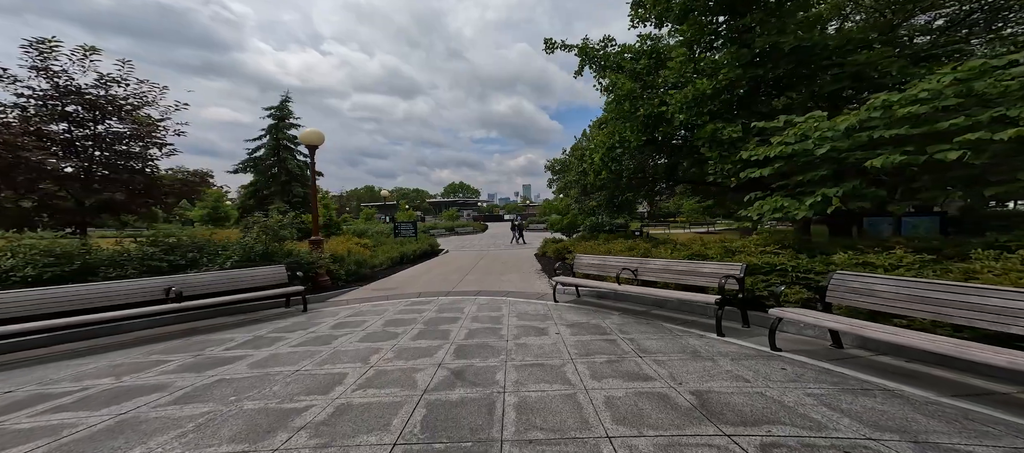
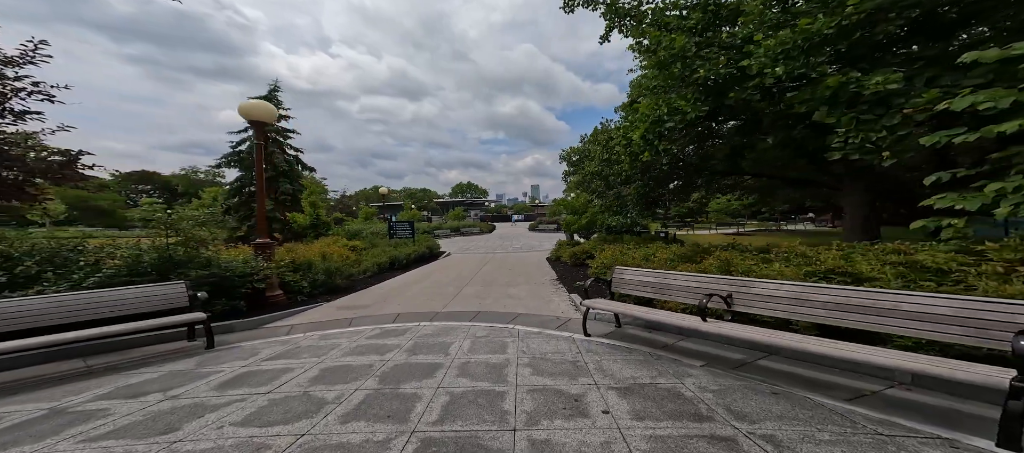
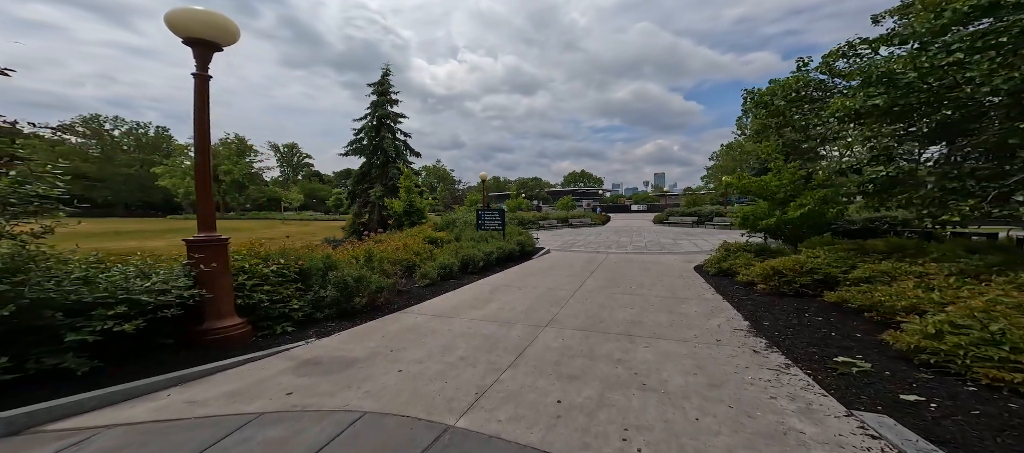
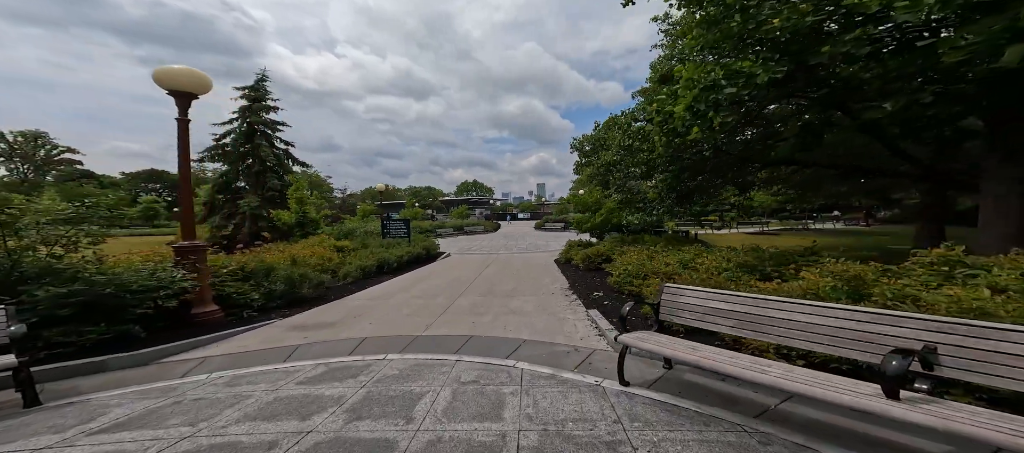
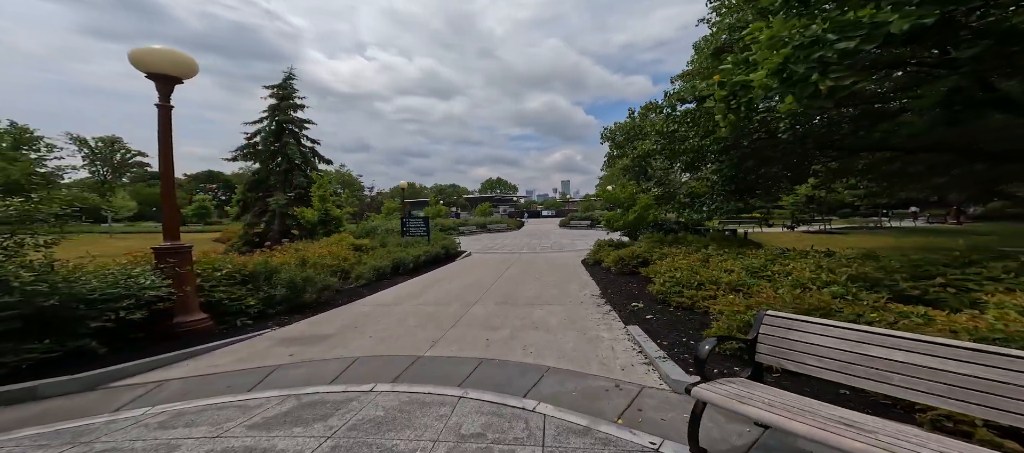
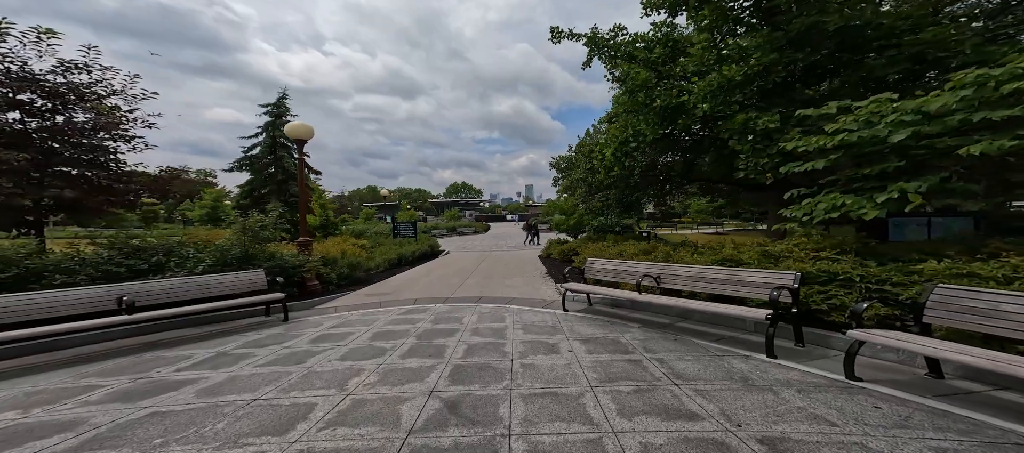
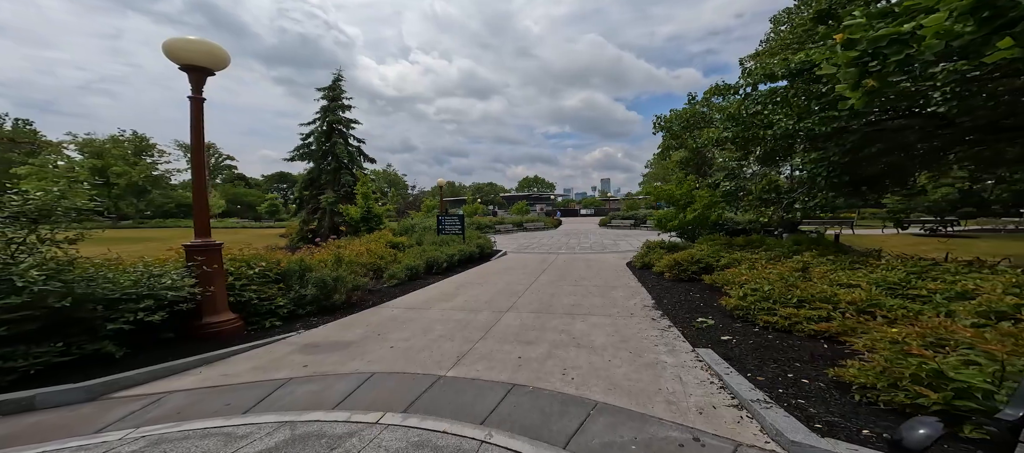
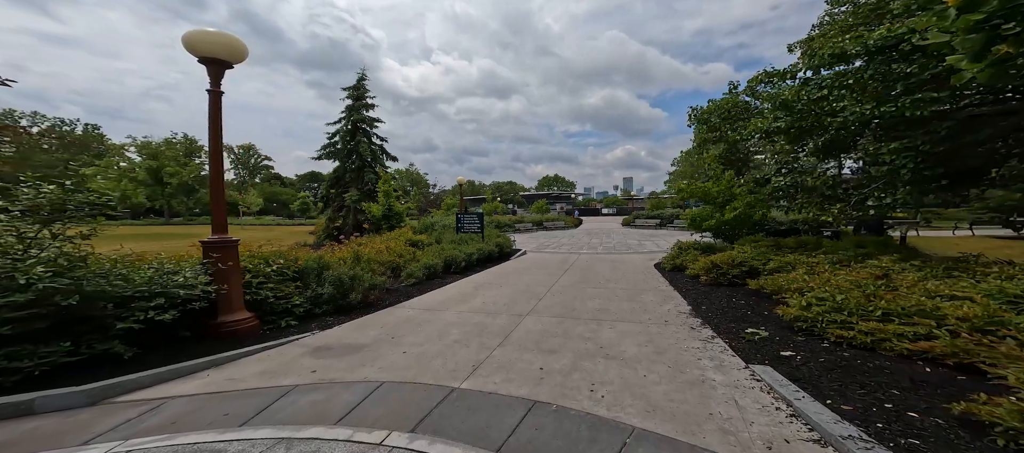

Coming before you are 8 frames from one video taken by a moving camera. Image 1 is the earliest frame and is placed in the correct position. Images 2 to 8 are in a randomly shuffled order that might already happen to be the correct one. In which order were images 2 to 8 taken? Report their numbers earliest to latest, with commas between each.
6, 2, 4, 5, 7, 8, 3
